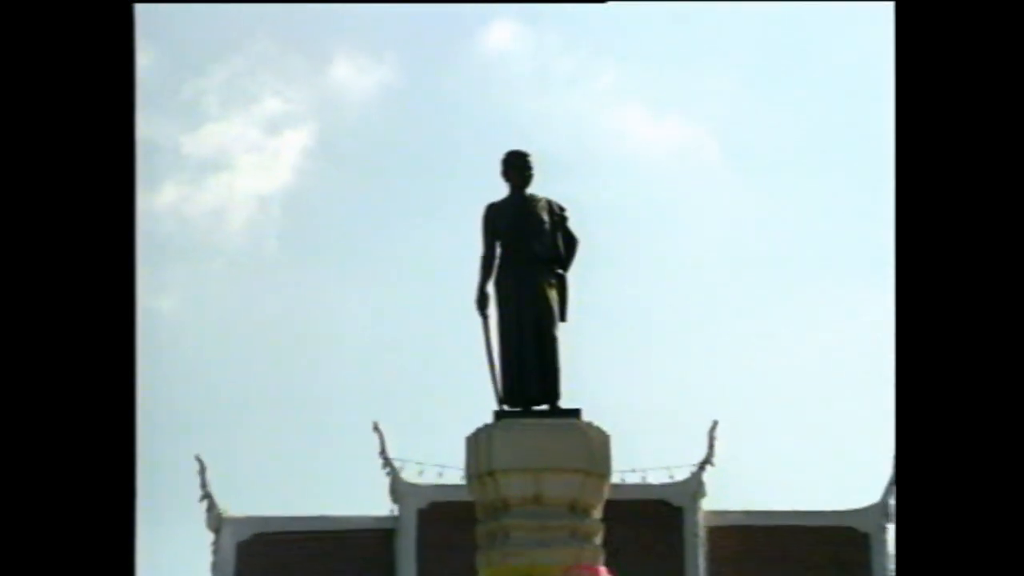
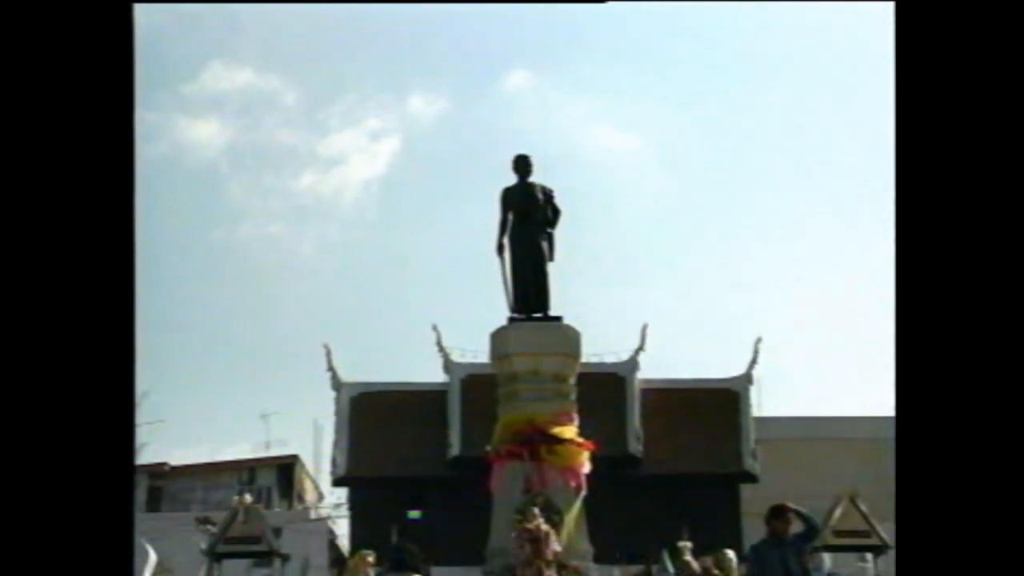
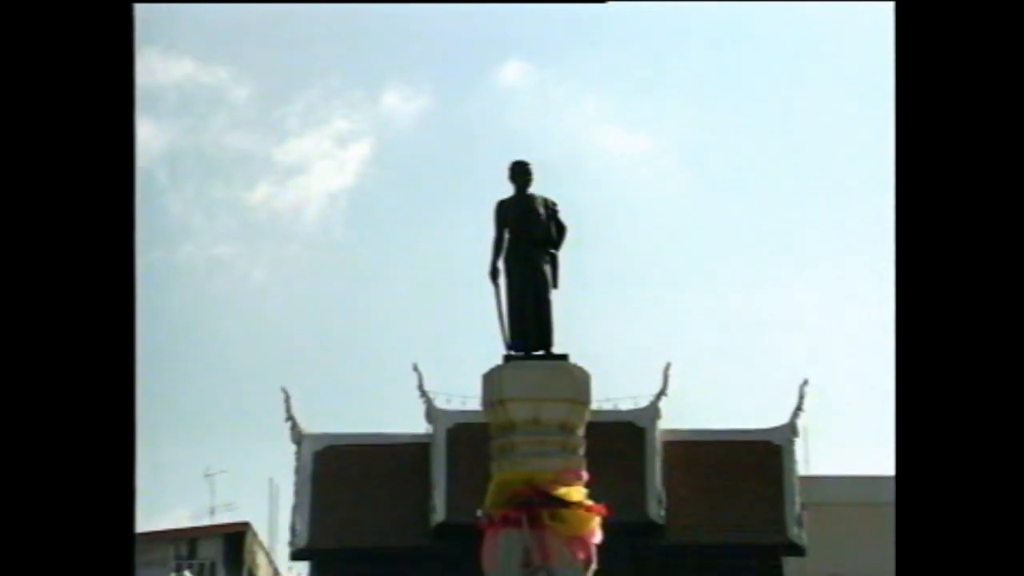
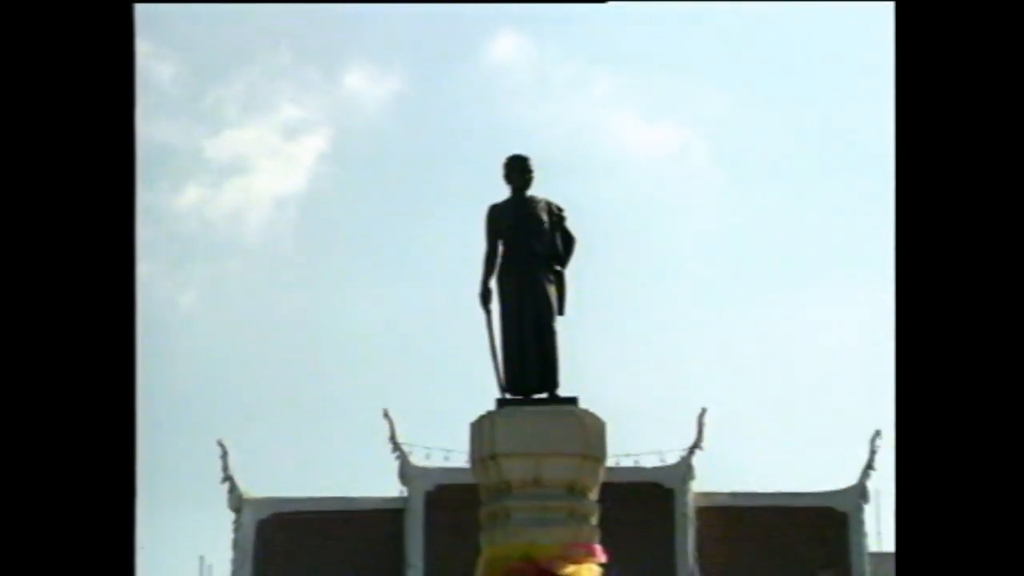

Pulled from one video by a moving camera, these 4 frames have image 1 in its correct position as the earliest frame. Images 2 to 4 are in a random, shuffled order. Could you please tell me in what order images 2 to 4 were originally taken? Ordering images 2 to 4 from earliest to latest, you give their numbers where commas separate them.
4, 3, 2
